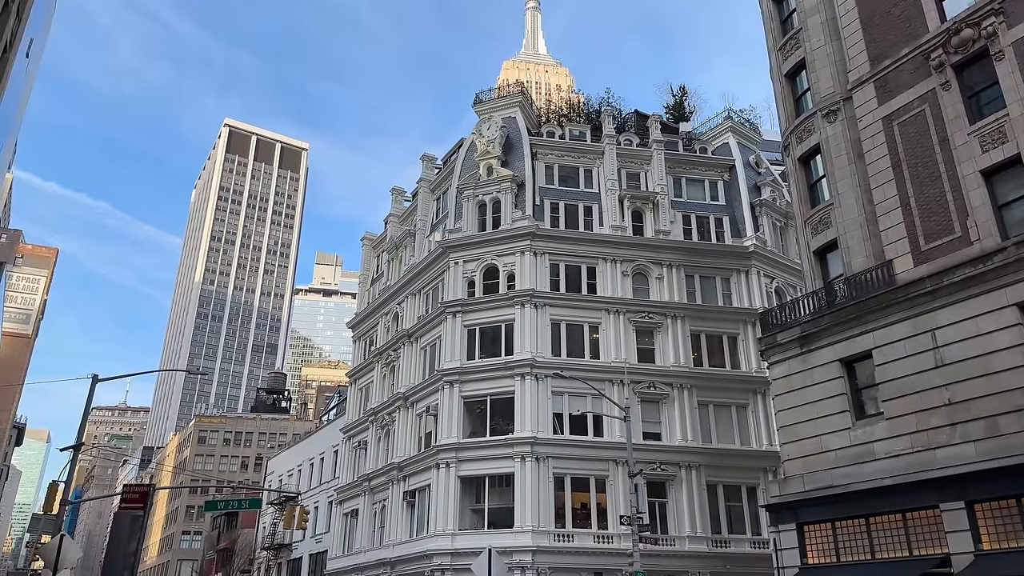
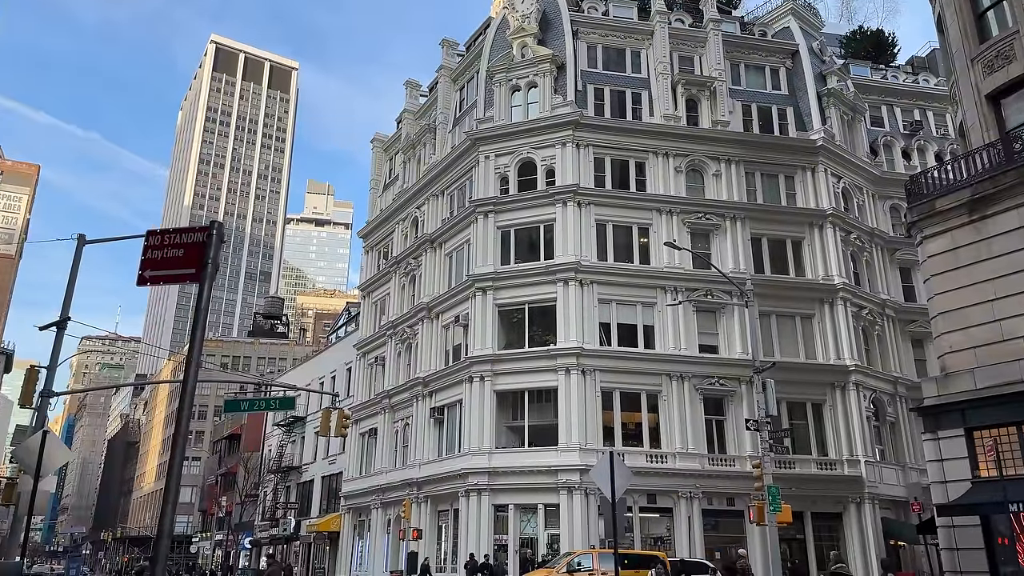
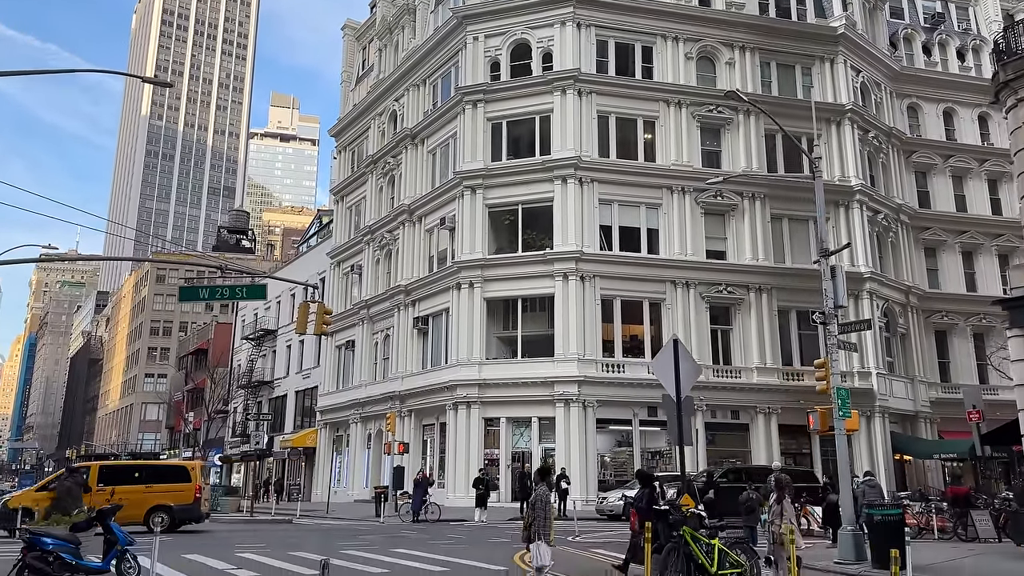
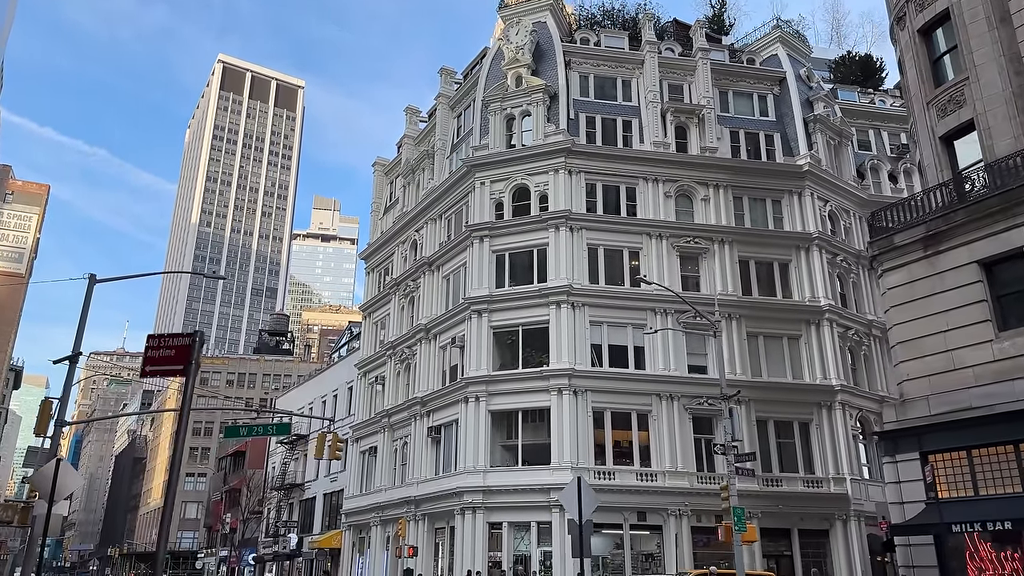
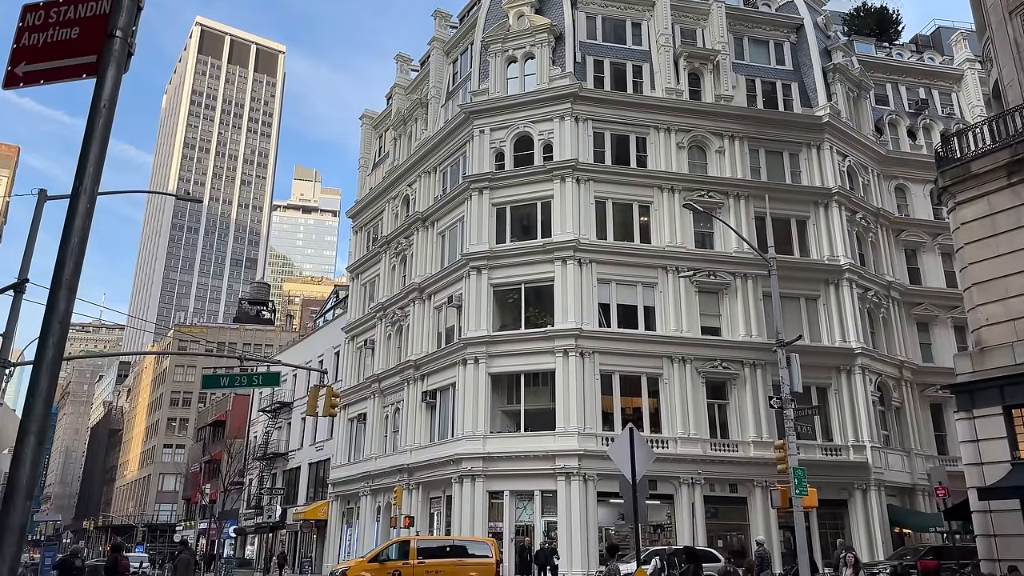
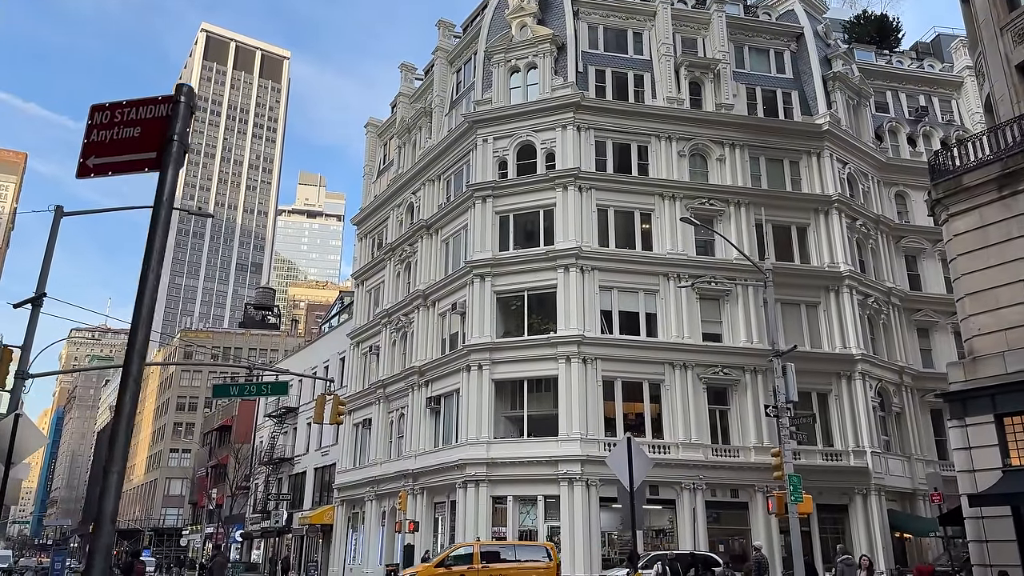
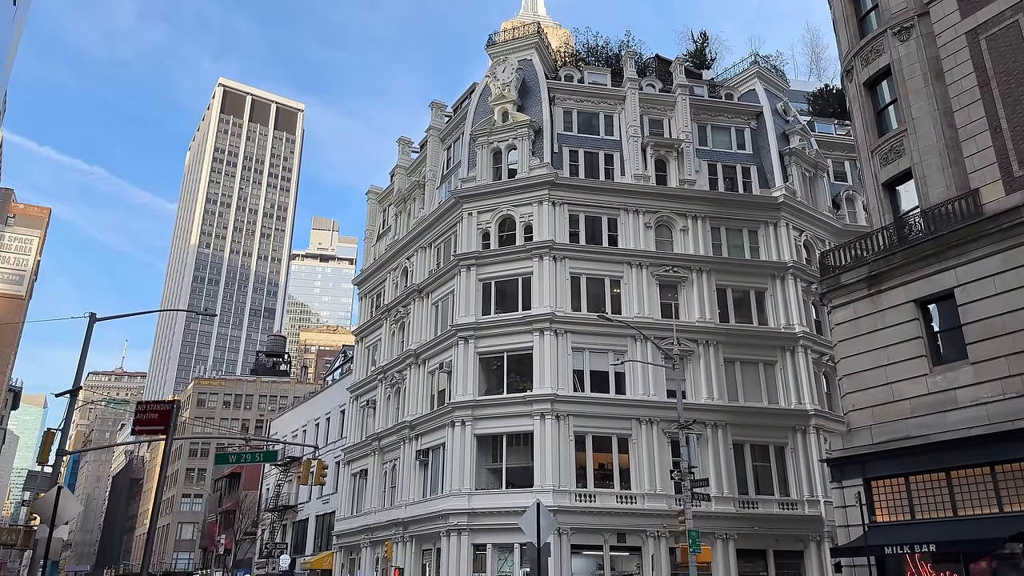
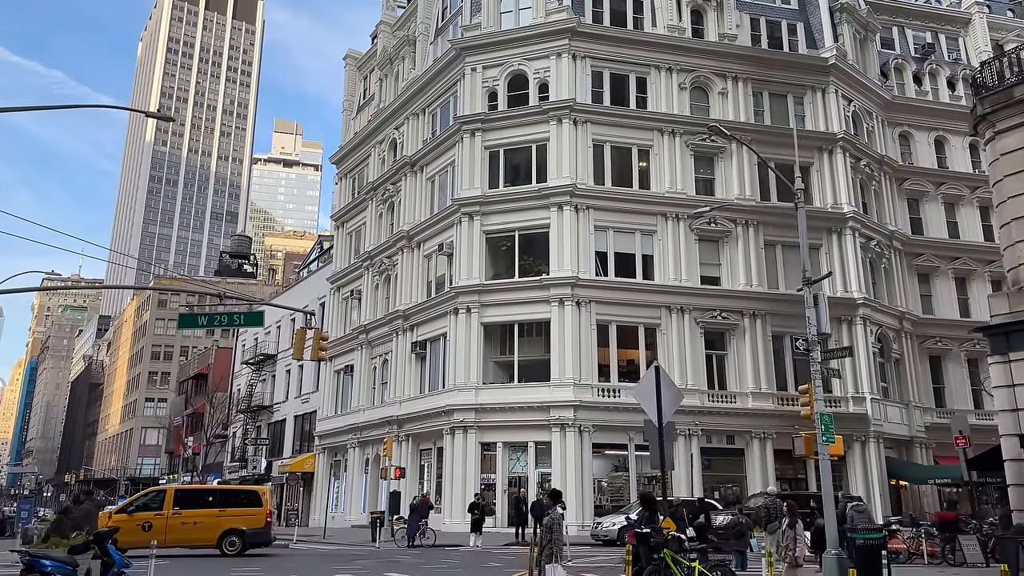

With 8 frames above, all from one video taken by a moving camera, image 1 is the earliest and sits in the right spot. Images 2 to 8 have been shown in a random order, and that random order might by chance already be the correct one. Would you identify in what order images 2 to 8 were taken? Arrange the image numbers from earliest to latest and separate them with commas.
7, 4, 2, 6, 5, 8, 3
